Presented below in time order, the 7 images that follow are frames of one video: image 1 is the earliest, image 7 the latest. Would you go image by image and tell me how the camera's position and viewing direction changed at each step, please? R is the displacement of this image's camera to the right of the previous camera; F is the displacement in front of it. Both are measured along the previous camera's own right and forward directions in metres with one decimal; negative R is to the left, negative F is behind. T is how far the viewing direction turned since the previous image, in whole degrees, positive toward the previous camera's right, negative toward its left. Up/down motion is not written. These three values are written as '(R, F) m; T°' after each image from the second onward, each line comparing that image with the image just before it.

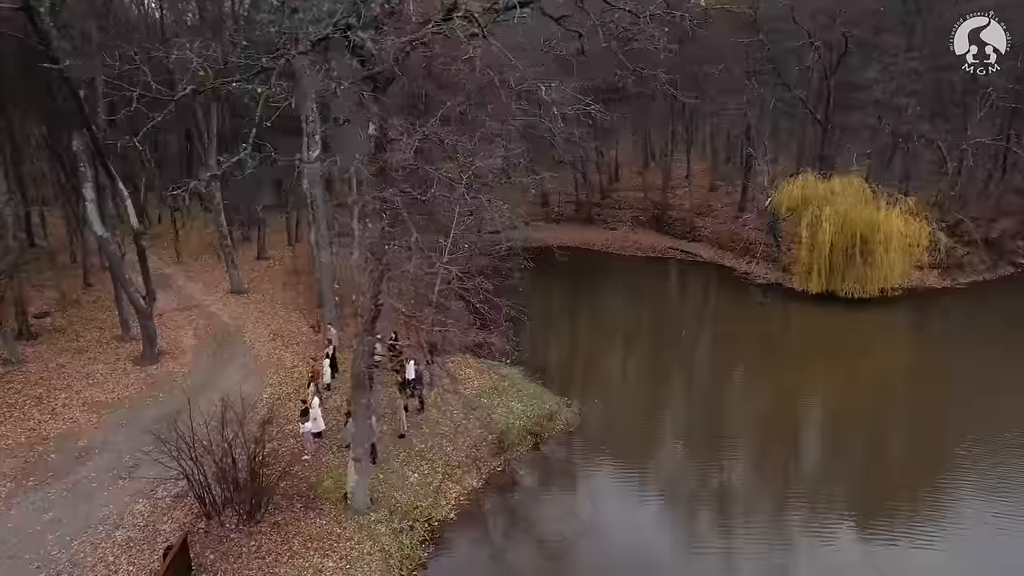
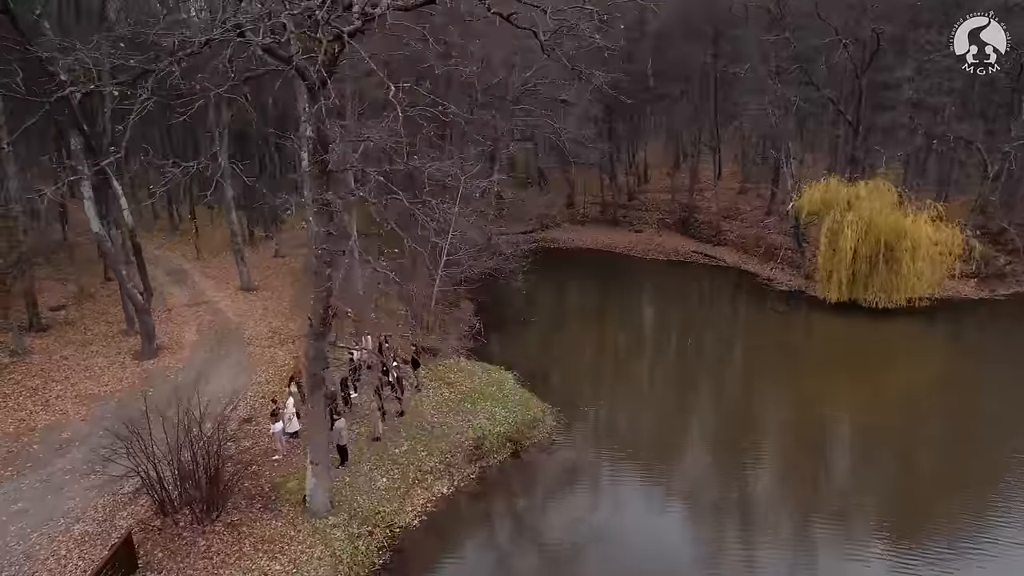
(+1.7, +0.4) m; -4°
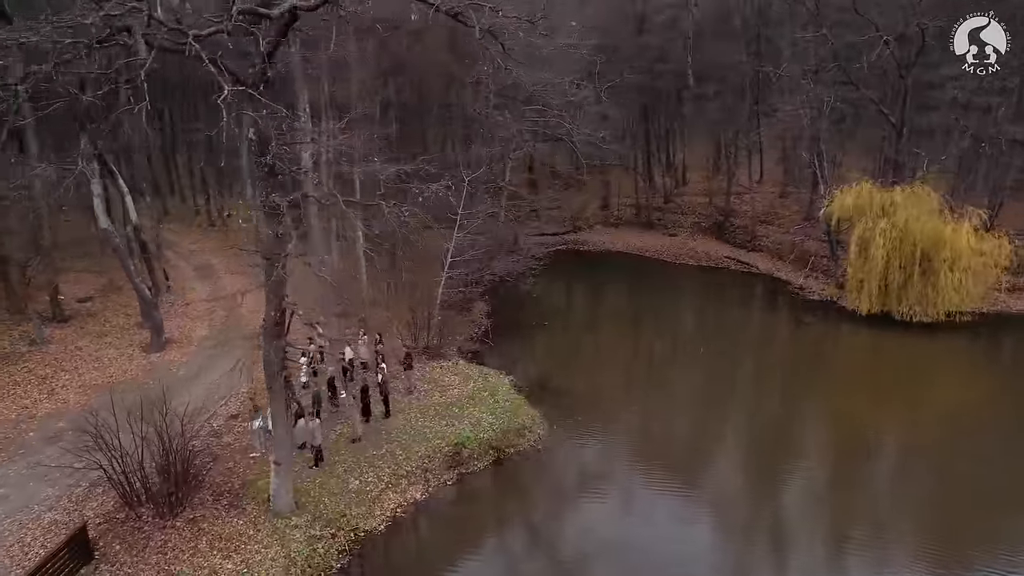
(+1.8, +0.4) m; -5°
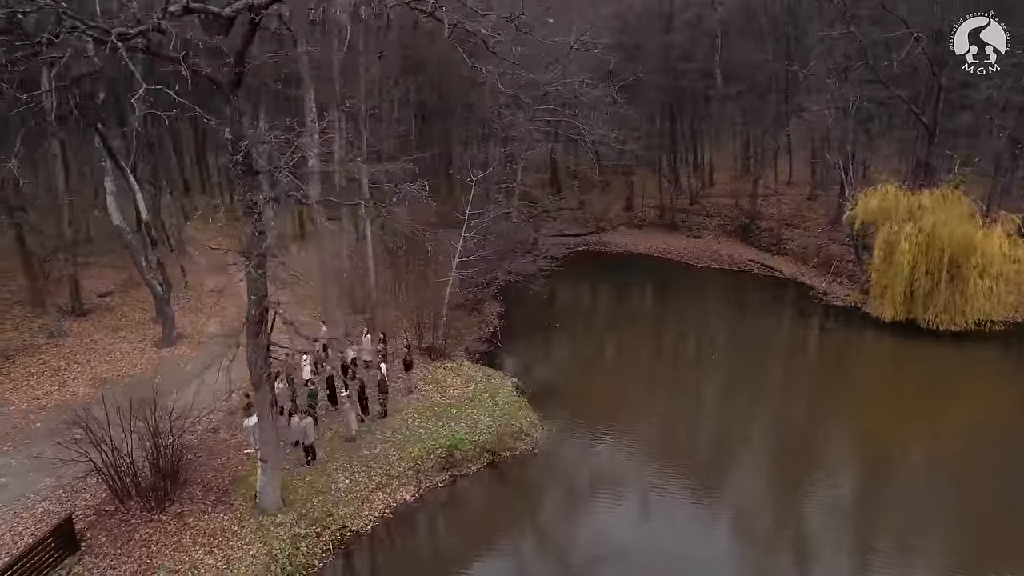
(+1.0, +0.2) m; -3°
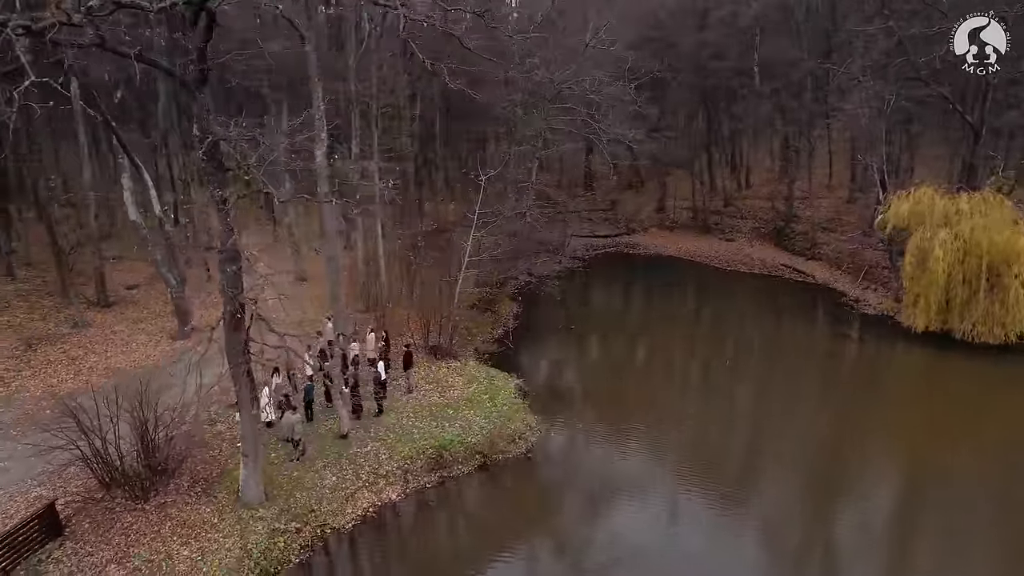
(+1.3, +0.3) m; -4°
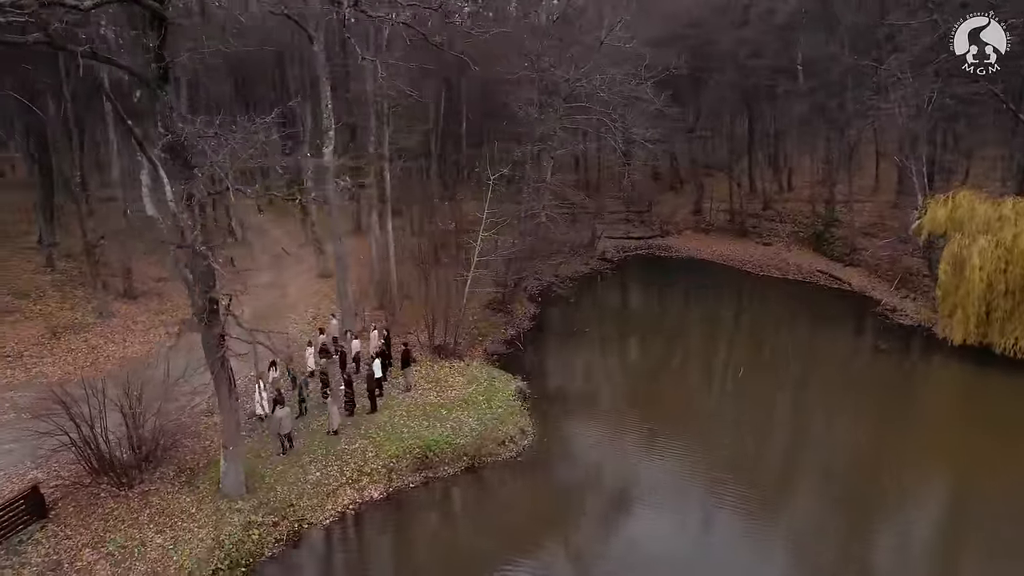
(+1.5, +0.3) m; -5°
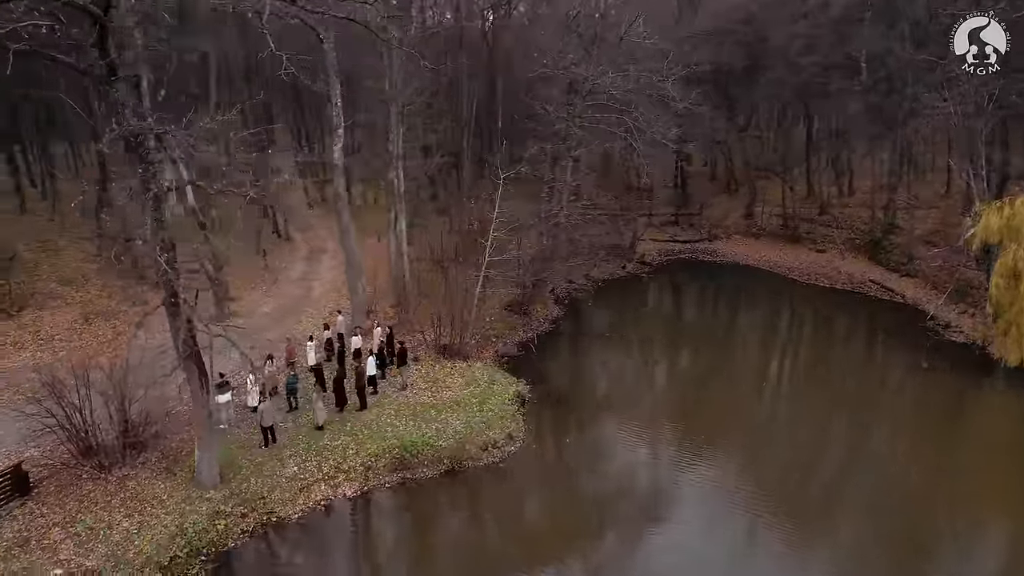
(+2.1, +0.5) m; -7°
